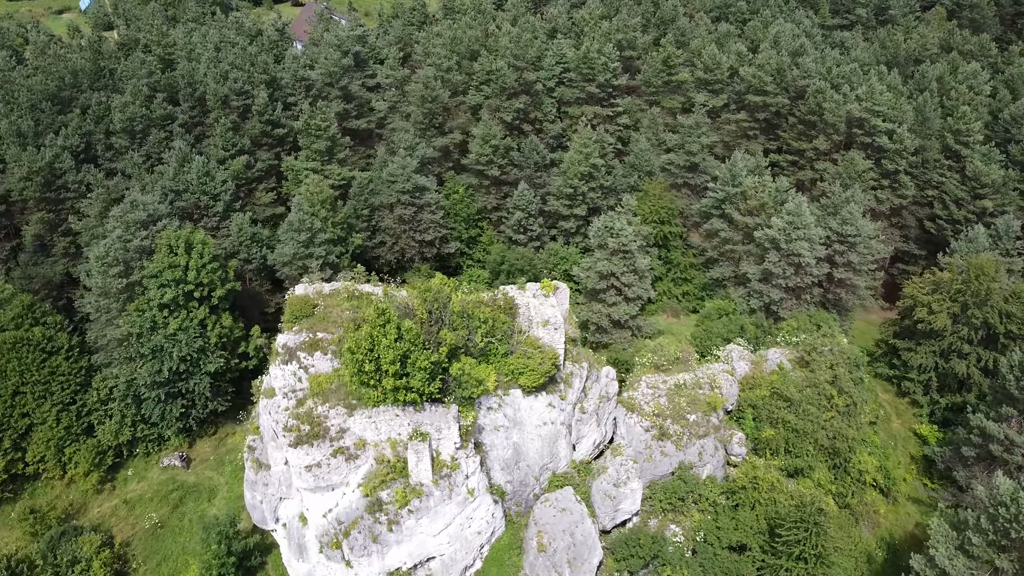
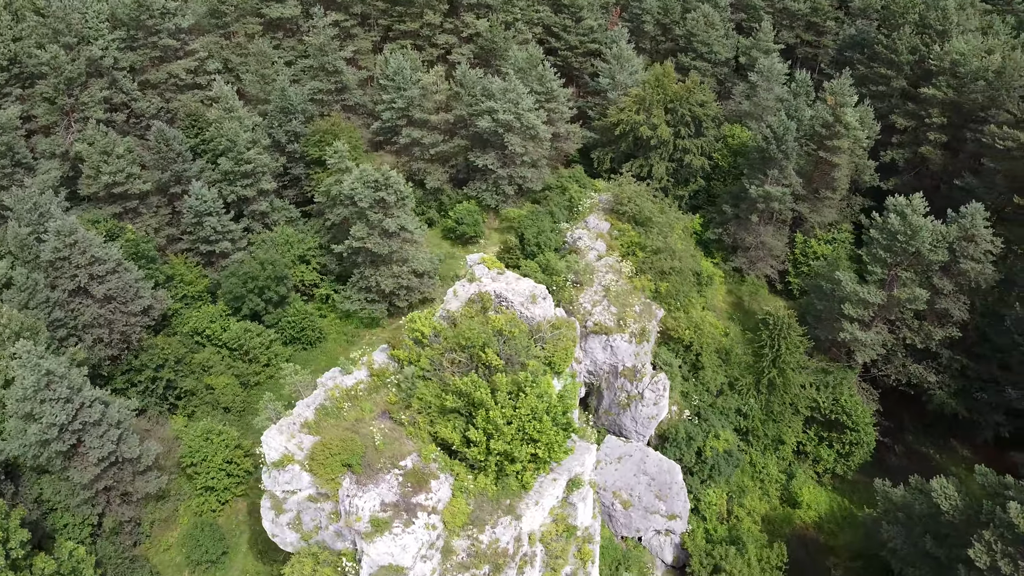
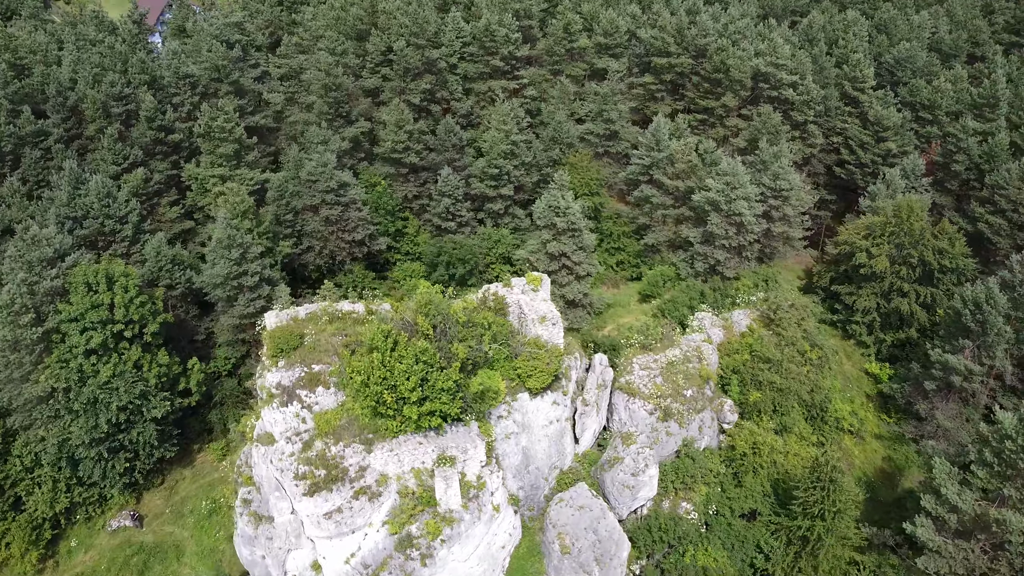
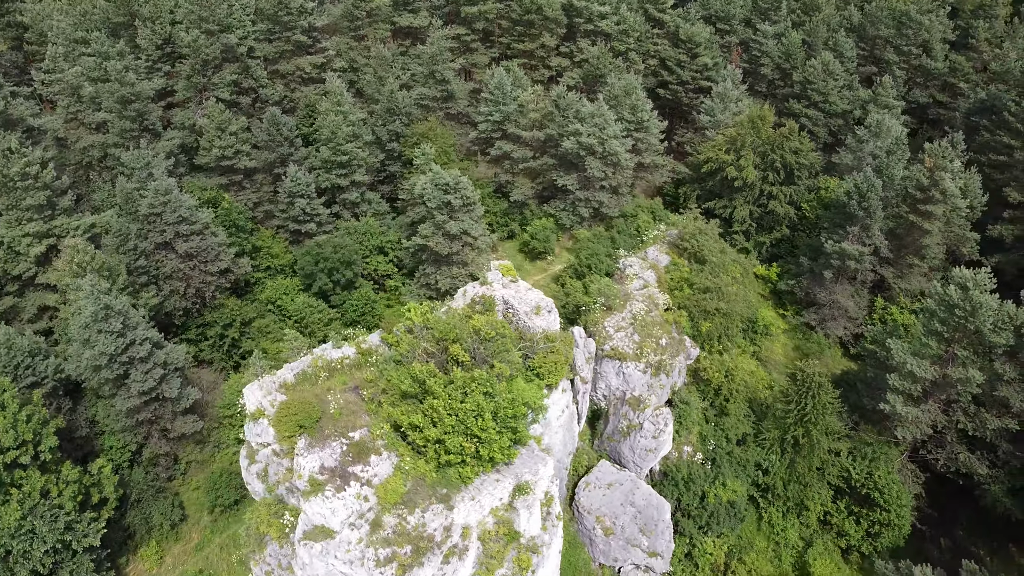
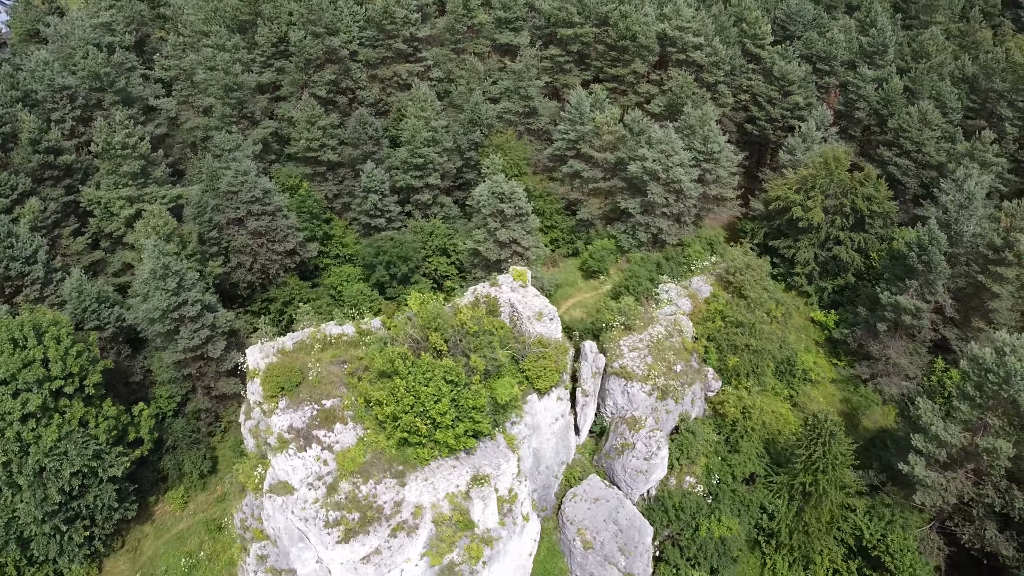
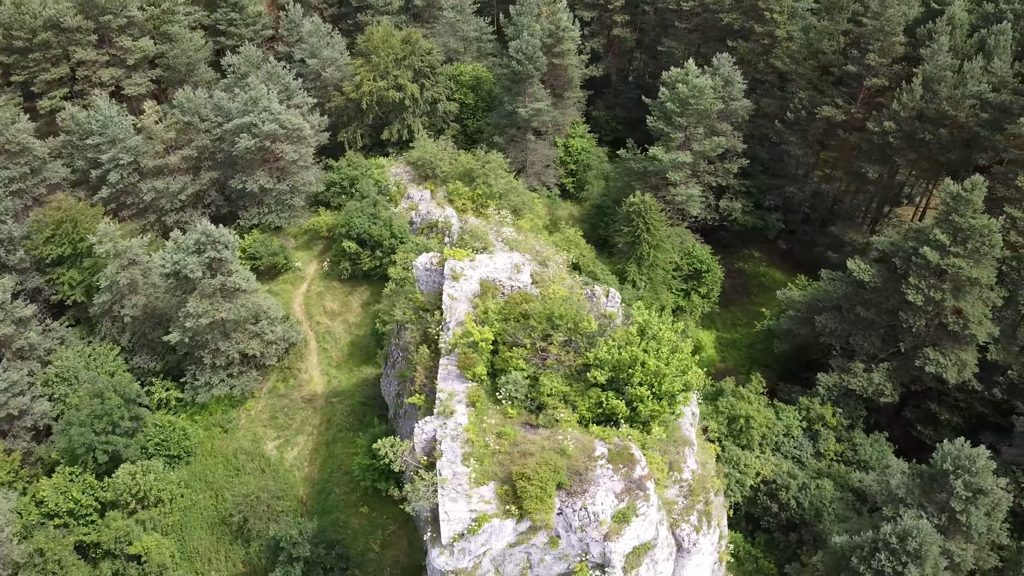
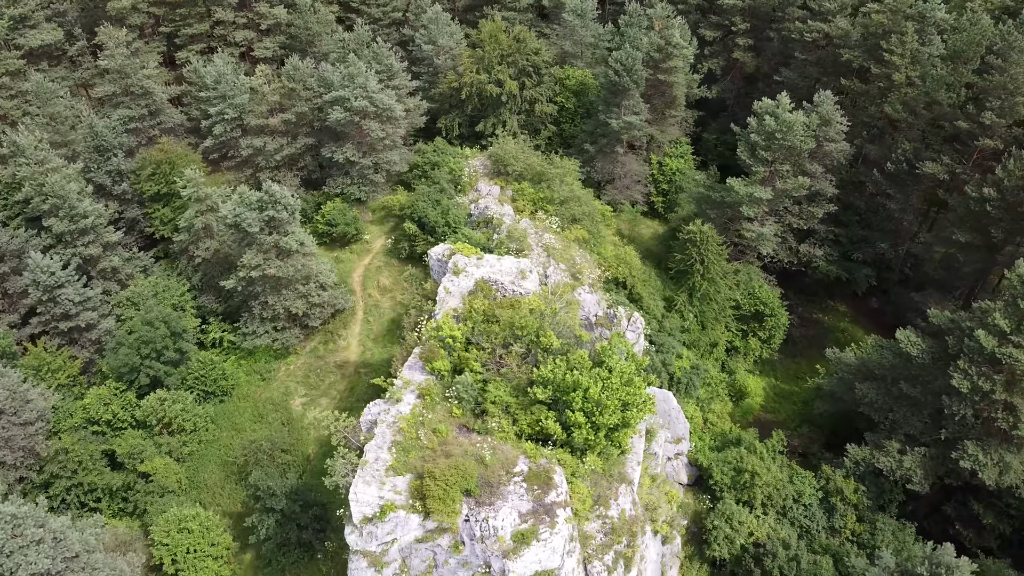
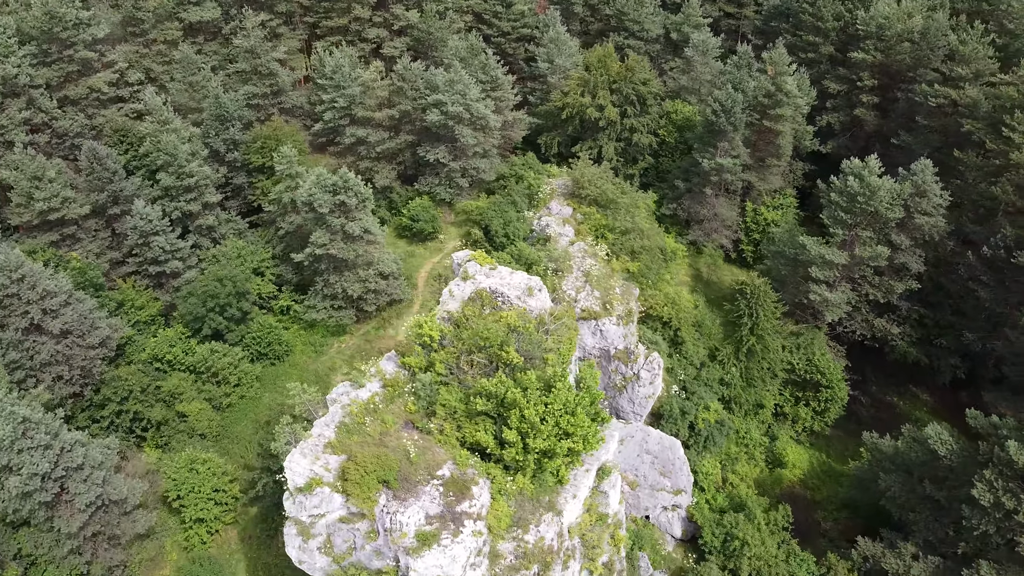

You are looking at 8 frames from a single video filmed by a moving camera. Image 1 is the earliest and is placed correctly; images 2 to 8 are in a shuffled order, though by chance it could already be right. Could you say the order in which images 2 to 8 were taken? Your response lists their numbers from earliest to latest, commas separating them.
3, 5, 4, 2, 8, 7, 6
